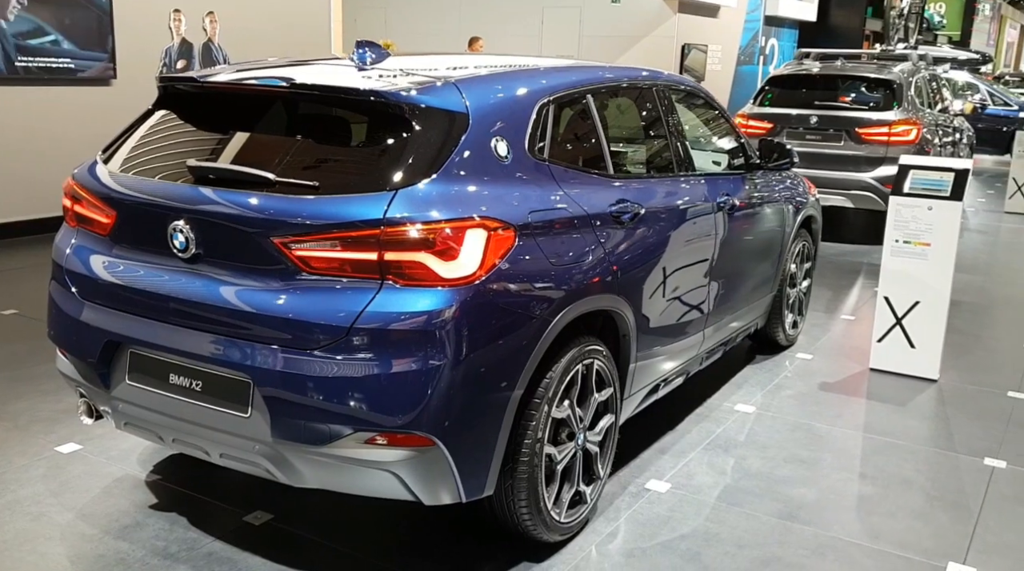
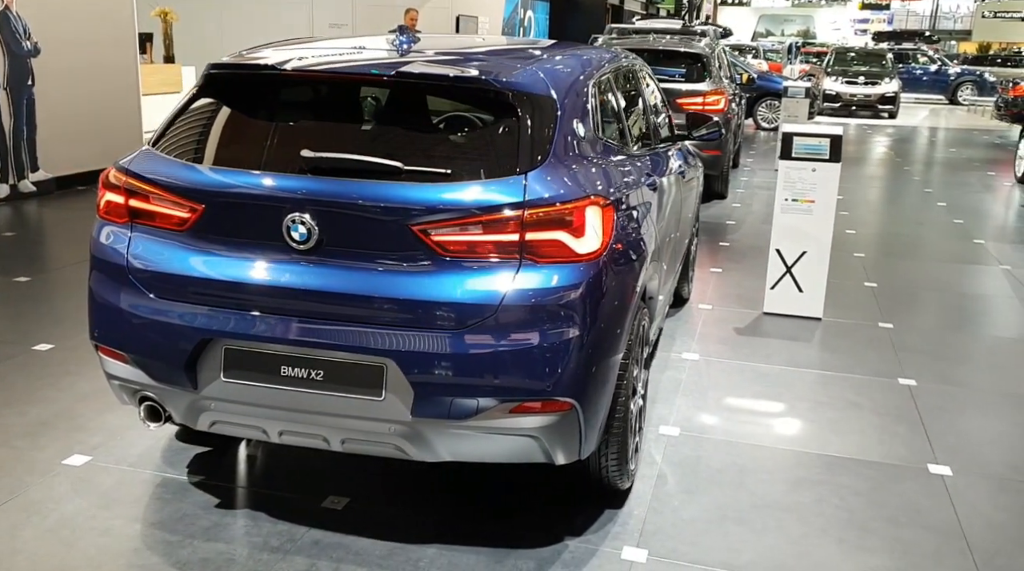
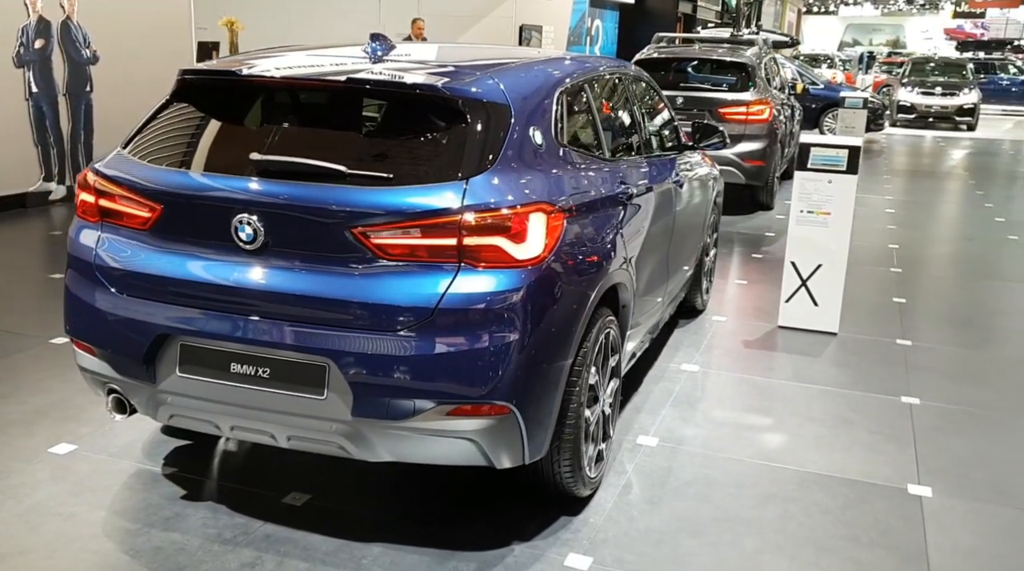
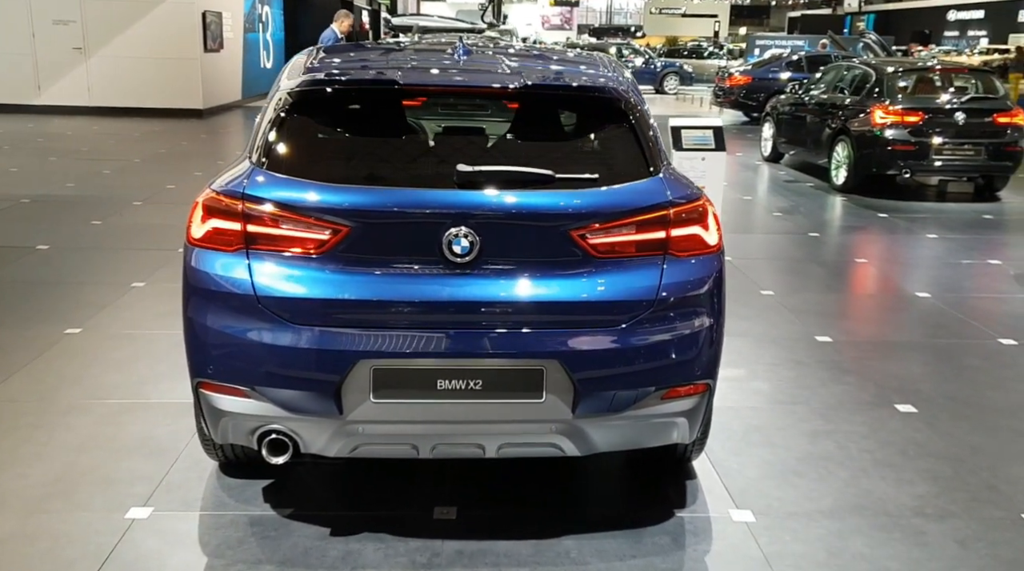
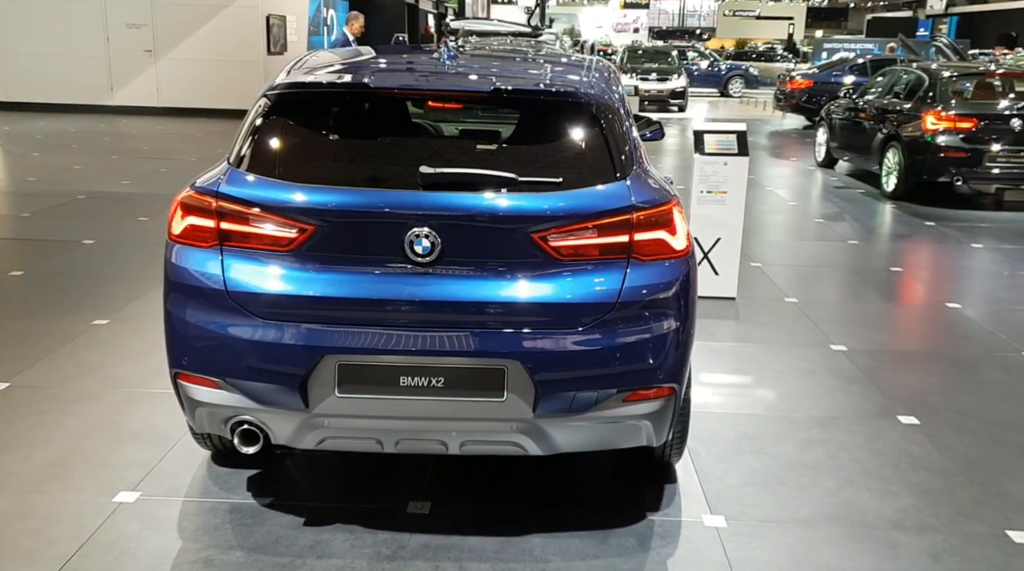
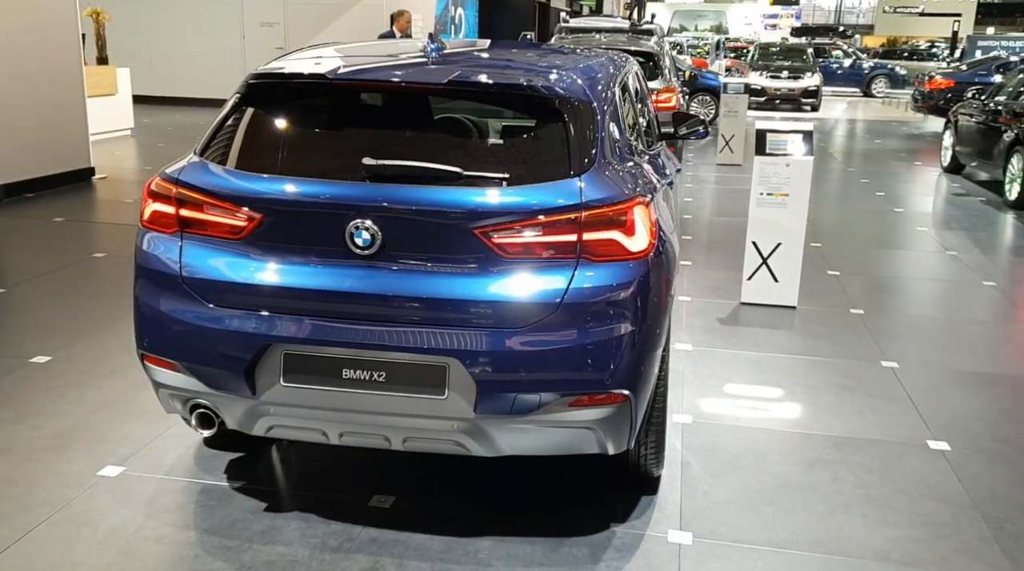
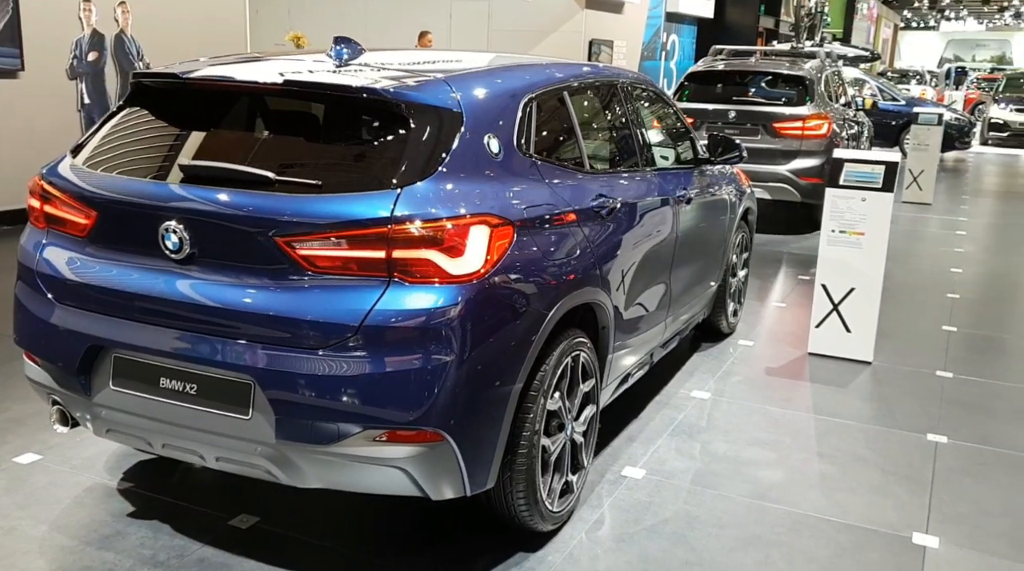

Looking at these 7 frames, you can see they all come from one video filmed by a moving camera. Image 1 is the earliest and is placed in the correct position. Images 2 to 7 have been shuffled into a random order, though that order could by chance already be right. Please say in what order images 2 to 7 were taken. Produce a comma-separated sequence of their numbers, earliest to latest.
7, 3, 2, 6, 5, 4
